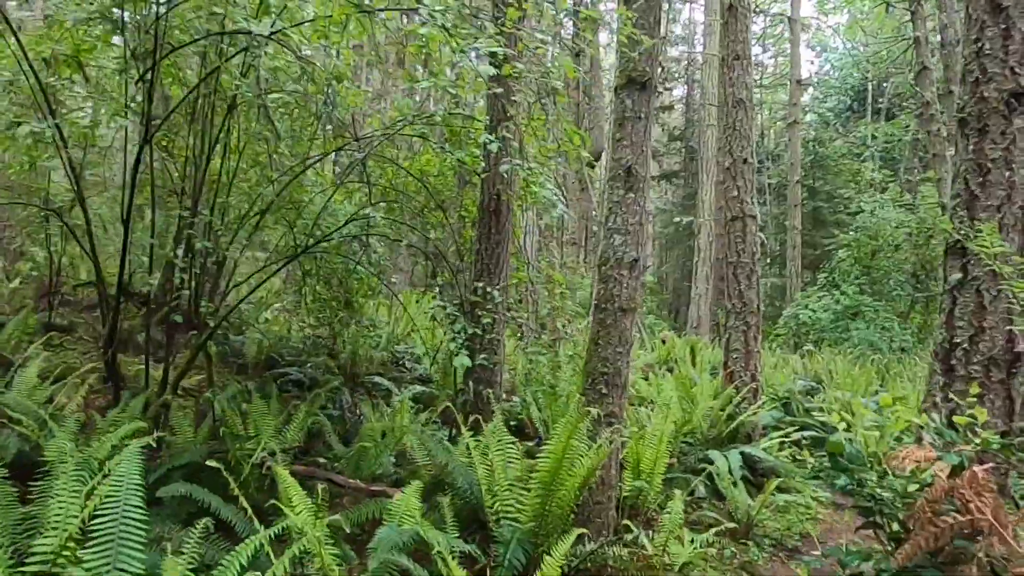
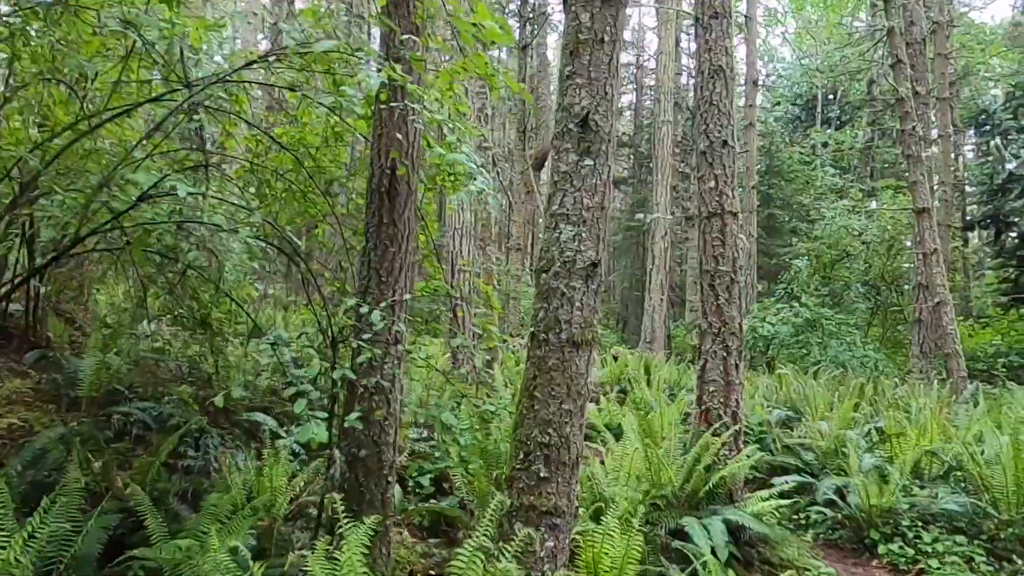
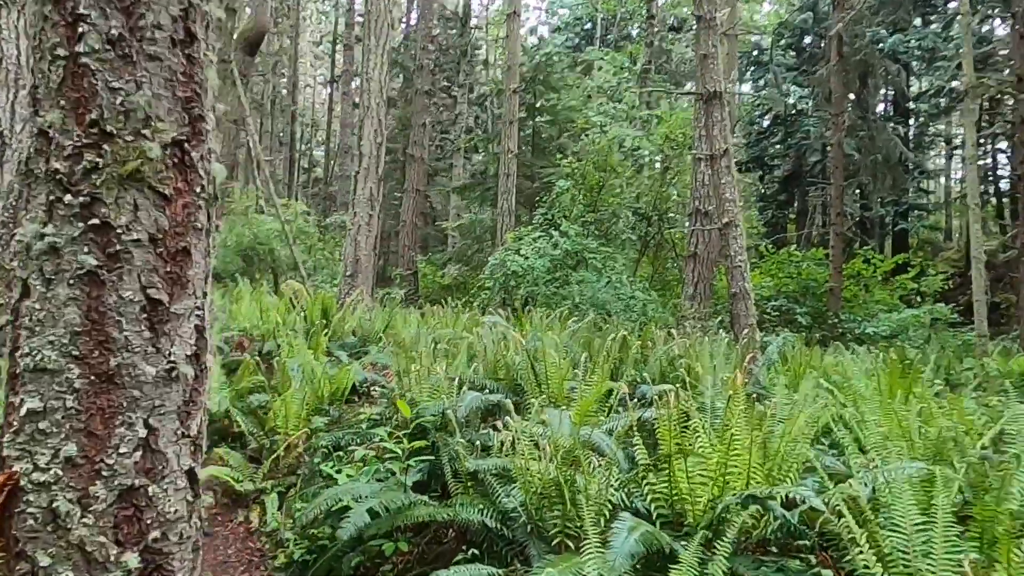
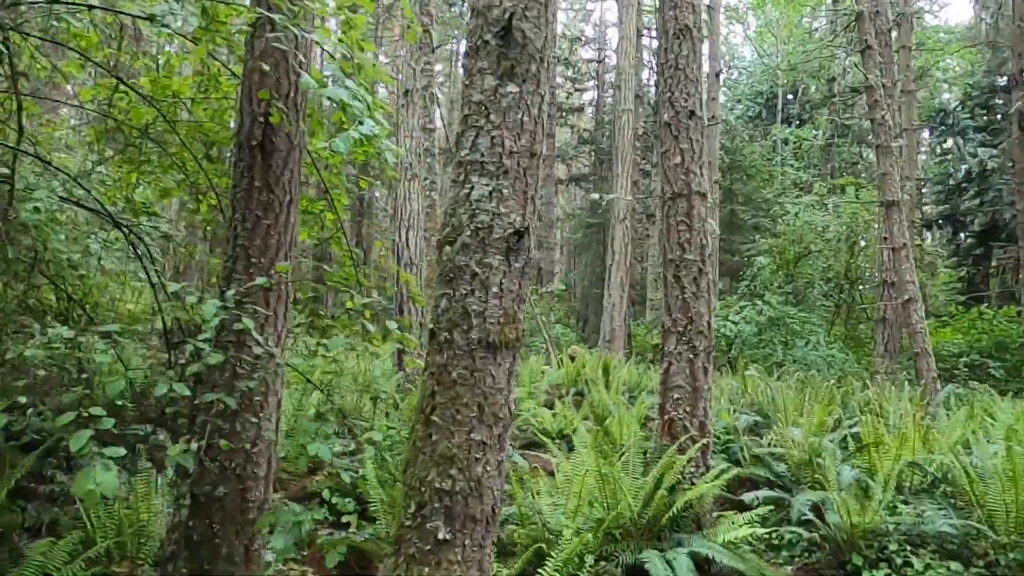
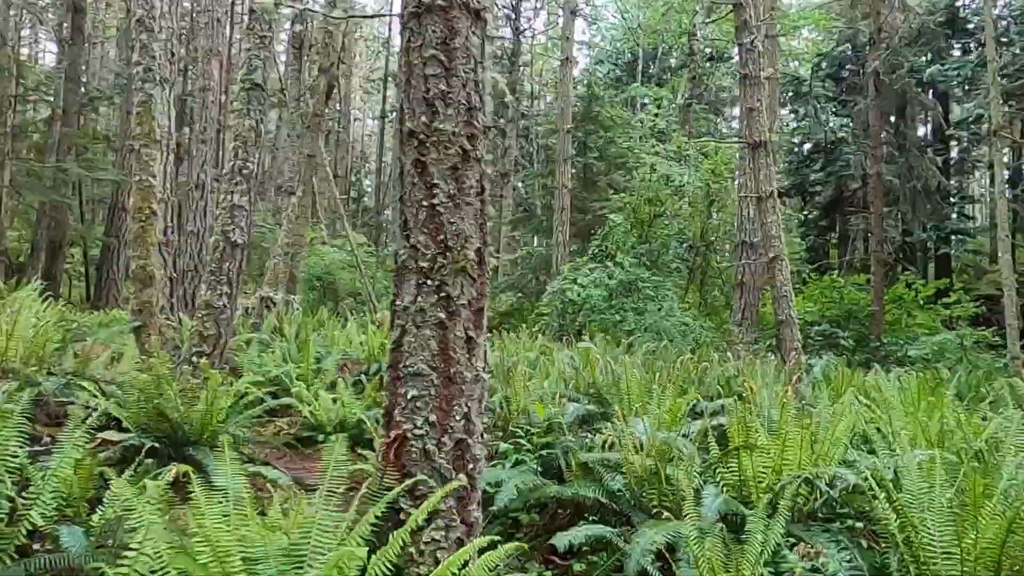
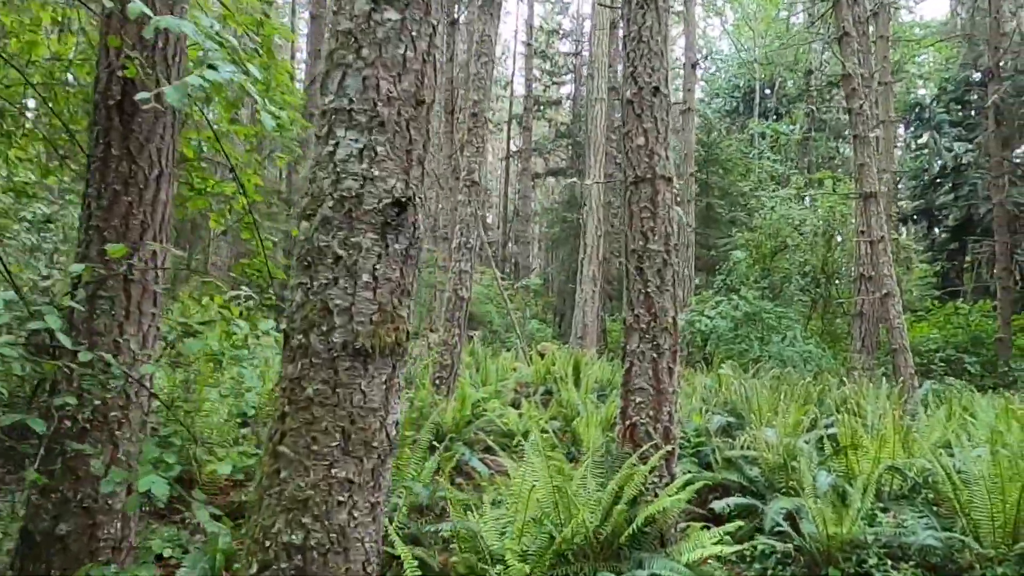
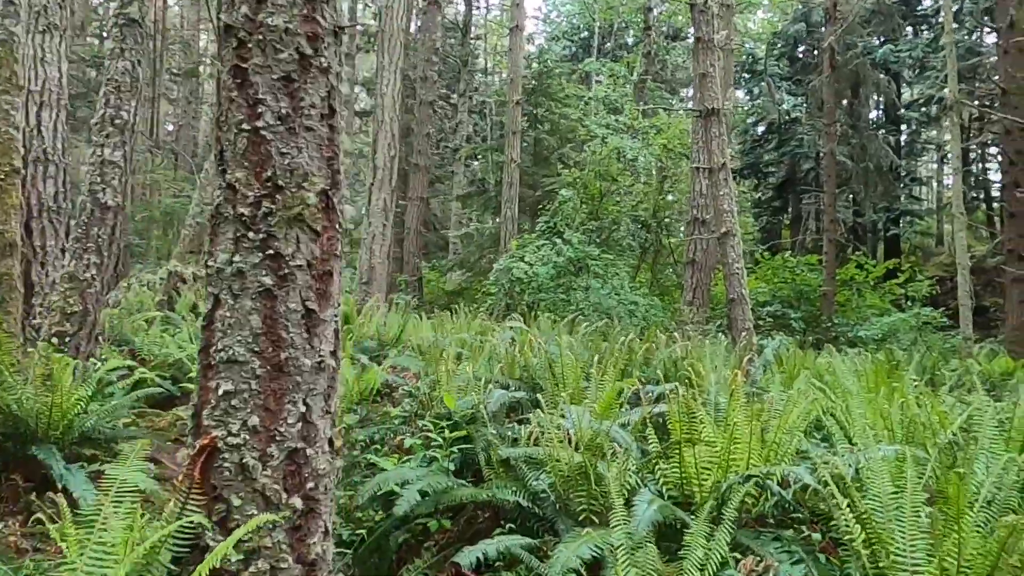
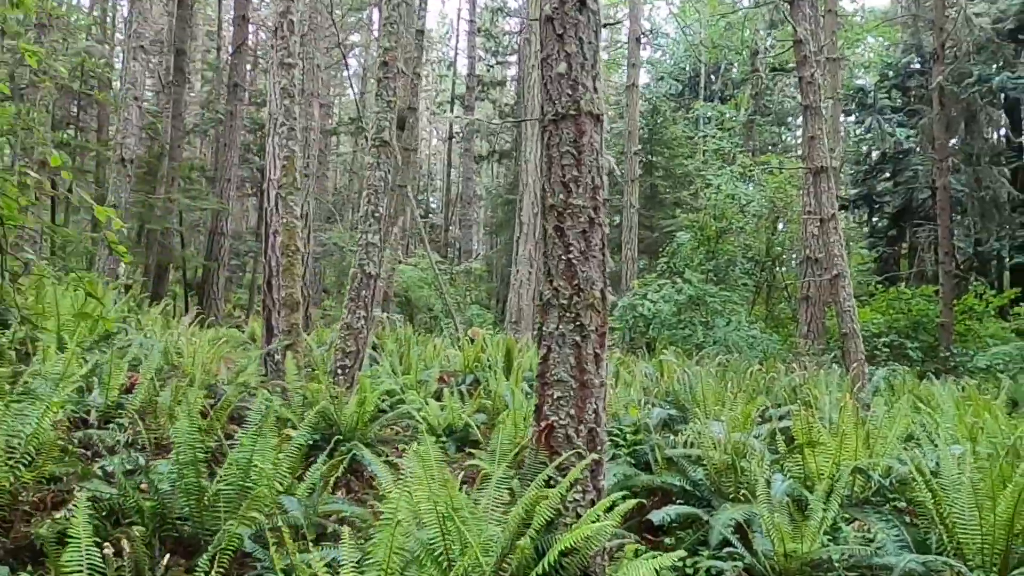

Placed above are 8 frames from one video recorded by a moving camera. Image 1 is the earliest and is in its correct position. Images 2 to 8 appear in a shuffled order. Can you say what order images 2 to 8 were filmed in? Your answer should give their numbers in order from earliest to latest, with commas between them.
2, 4, 6, 8, 5, 7, 3
